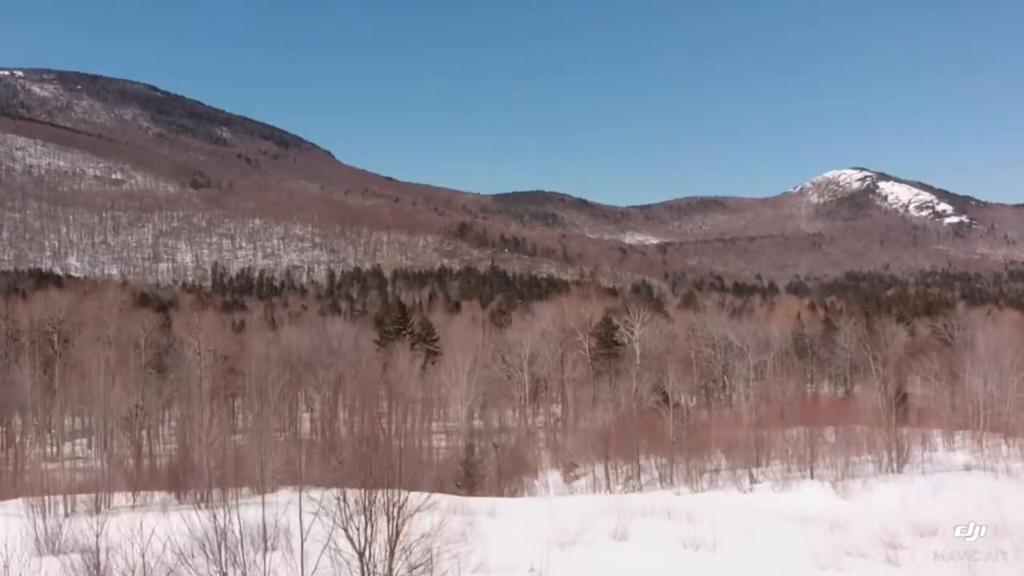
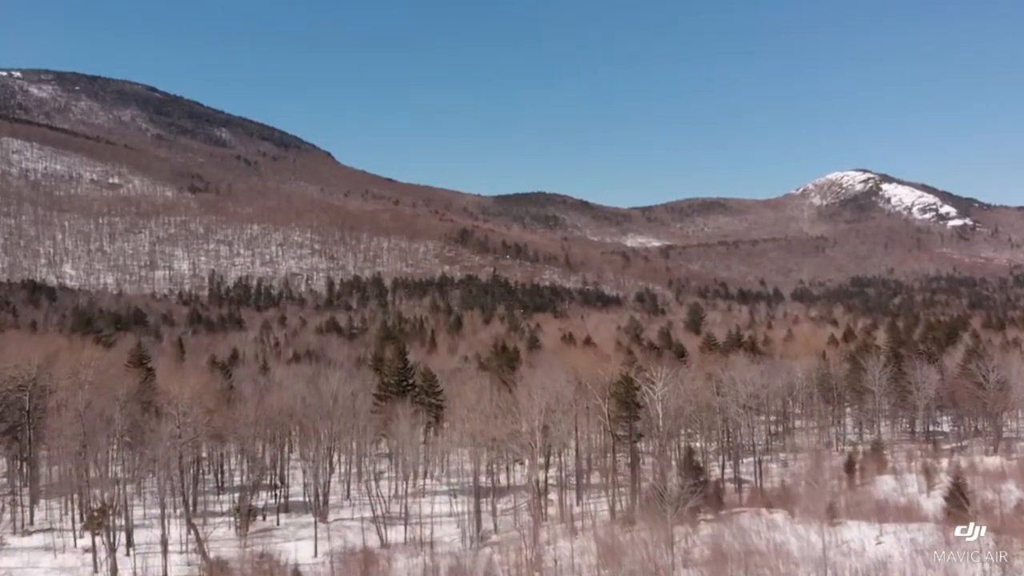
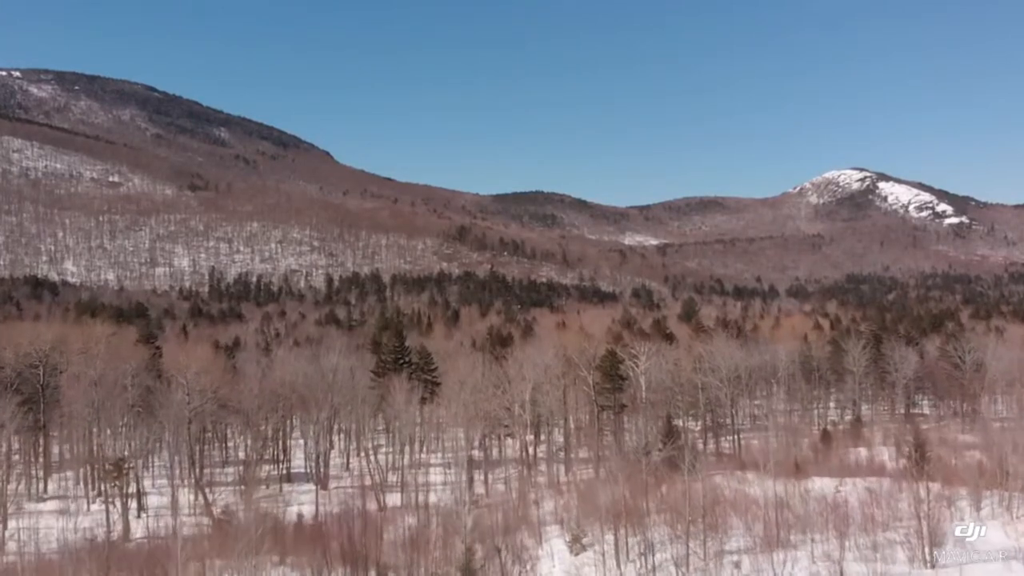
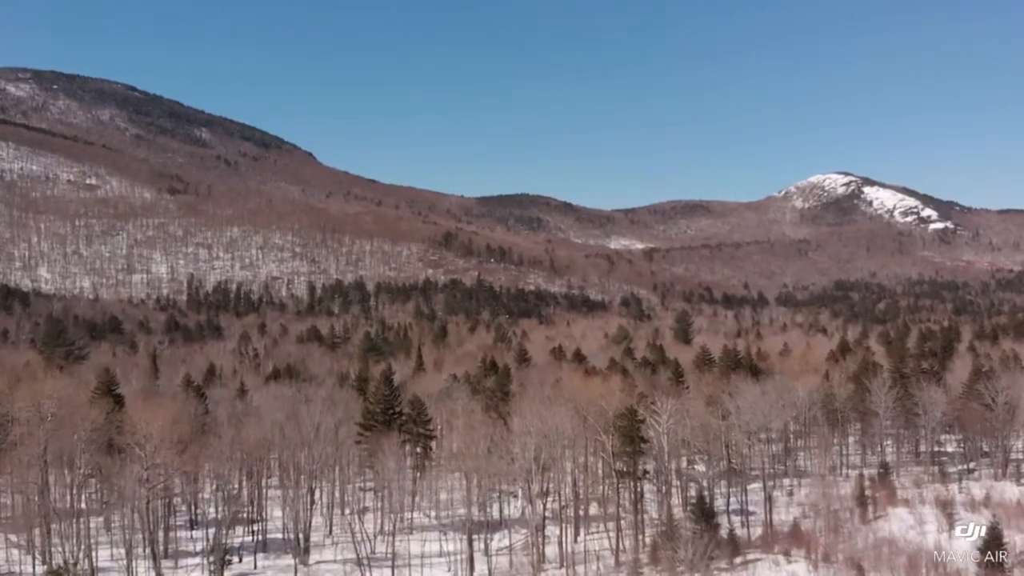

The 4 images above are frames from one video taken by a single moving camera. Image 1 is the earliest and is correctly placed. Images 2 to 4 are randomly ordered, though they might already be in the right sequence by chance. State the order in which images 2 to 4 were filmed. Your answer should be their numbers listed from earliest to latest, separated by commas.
3, 2, 4
